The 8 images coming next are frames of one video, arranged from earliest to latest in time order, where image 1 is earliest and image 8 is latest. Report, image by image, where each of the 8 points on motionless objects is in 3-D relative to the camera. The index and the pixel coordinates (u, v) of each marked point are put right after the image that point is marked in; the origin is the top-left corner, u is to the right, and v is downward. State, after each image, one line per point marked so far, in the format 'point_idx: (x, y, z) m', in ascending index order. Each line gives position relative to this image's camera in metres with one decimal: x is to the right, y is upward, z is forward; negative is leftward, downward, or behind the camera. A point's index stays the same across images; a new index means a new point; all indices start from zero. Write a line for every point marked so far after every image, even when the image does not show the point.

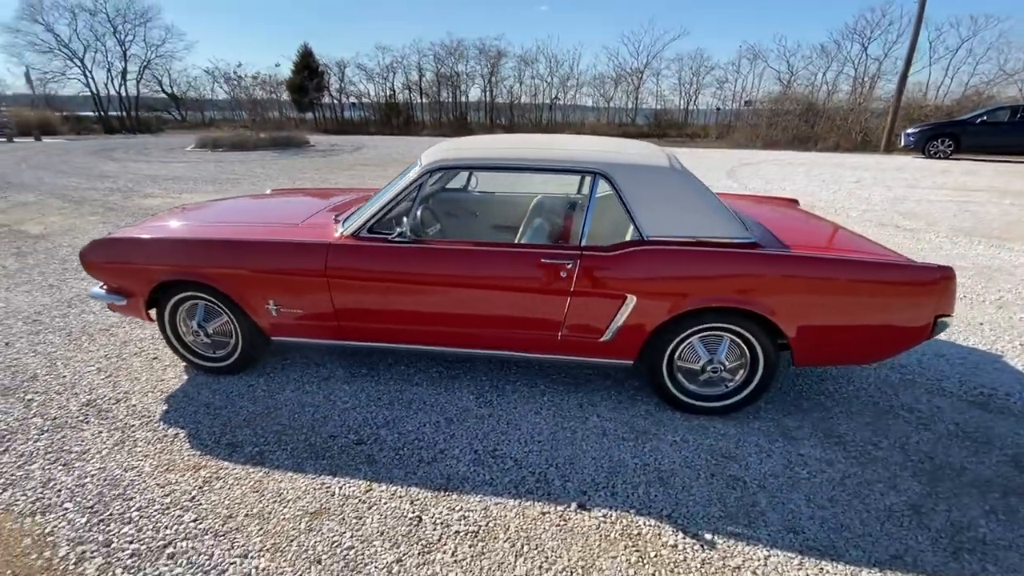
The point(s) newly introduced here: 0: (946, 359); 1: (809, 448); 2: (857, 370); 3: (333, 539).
0: (+2.9, -0.5, +3.3) m
1: (+1.5, -0.8, +2.4) m
2: (+2.2, -0.5, +3.1) m
3: (-0.7, -1.0, +1.9) m
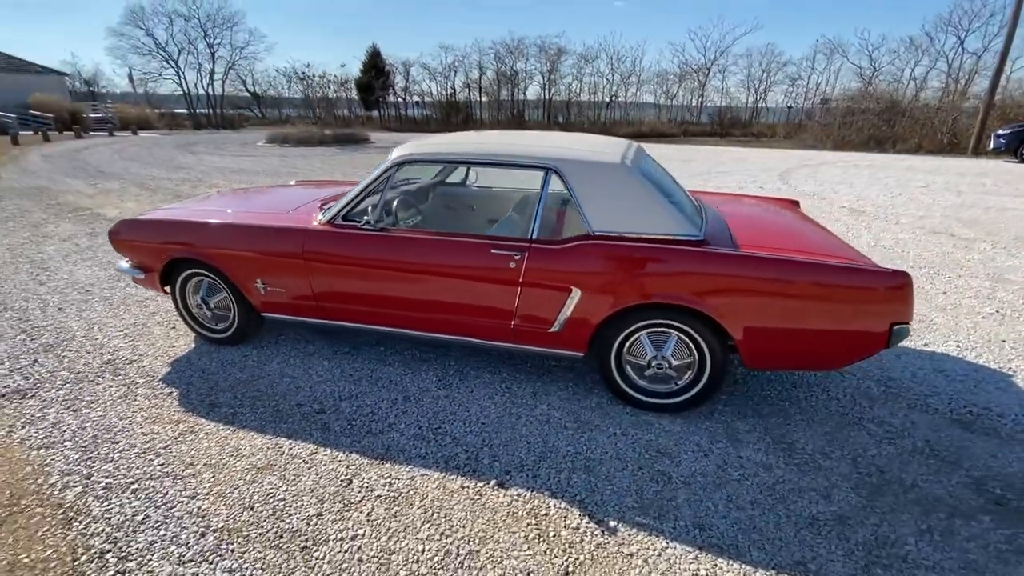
0: (+2.7, -0.6, +3.1) m
1: (+1.2, -0.8, +2.4) m
2: (+2.0, -0.6, +3.0) m
3: (-1.1, -0.9, +2.1) m
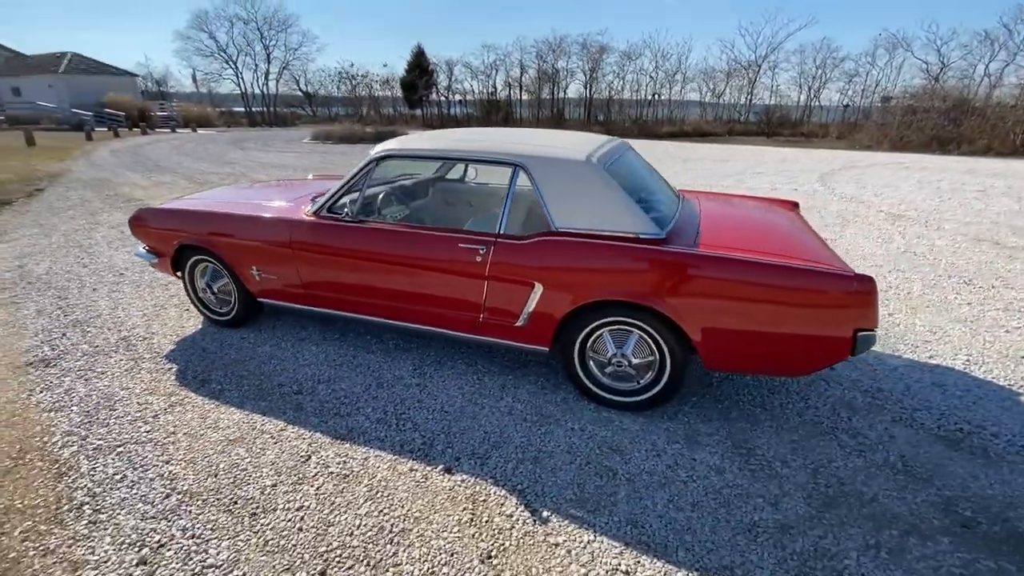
0: (+2.5, -0.6, +2.9) m
1: (+0.9, -0.8, +2.3) m
2: (+1.8, -0.6, +2.9) m
3: (-1.3, -0.8, +2.3) m
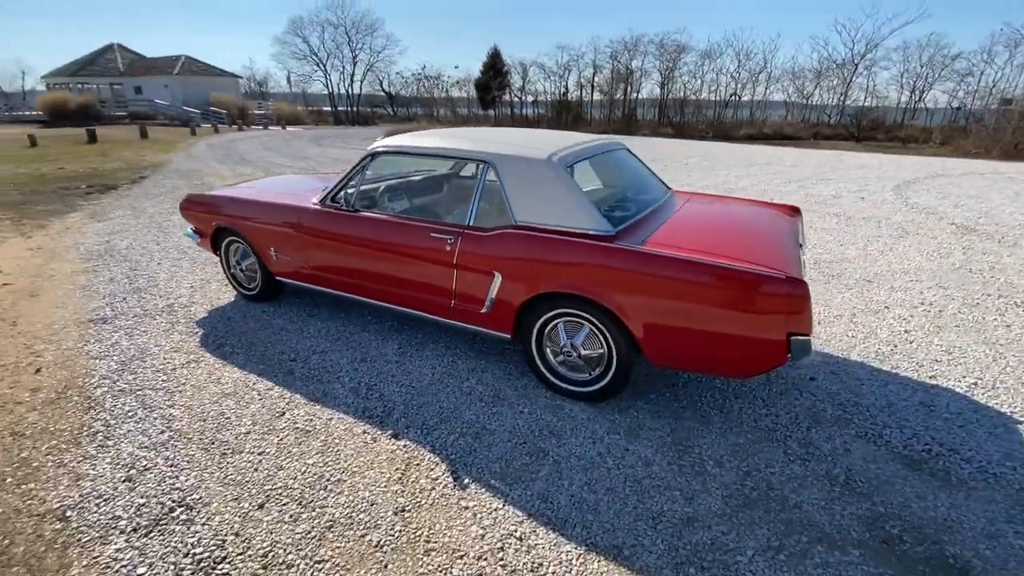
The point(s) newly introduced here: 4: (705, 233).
0: (+2.3, -0.7, +2.7) m
1: (+0.6, -0.8, +2.4) m
2: (+1.6, -0.6, +2.8) m
3: (-1.6, -0.7, +2.7) m
4: (+1.1, +0.3, +2.7) m
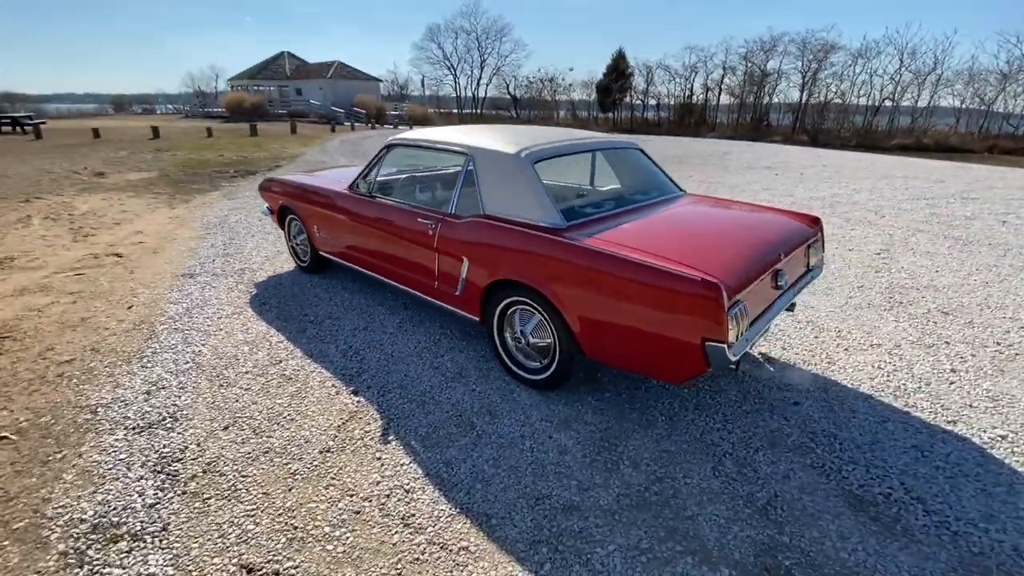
0: (+2.0, -0.8, +2.4) m
1: (+0.3, -0.8, +2.5) m
2: (+1.3, -0.7, +2.6) m
3: (-1.8, -0.4, +3.2) m
4: (+0.9, +0.3, +2.7) m
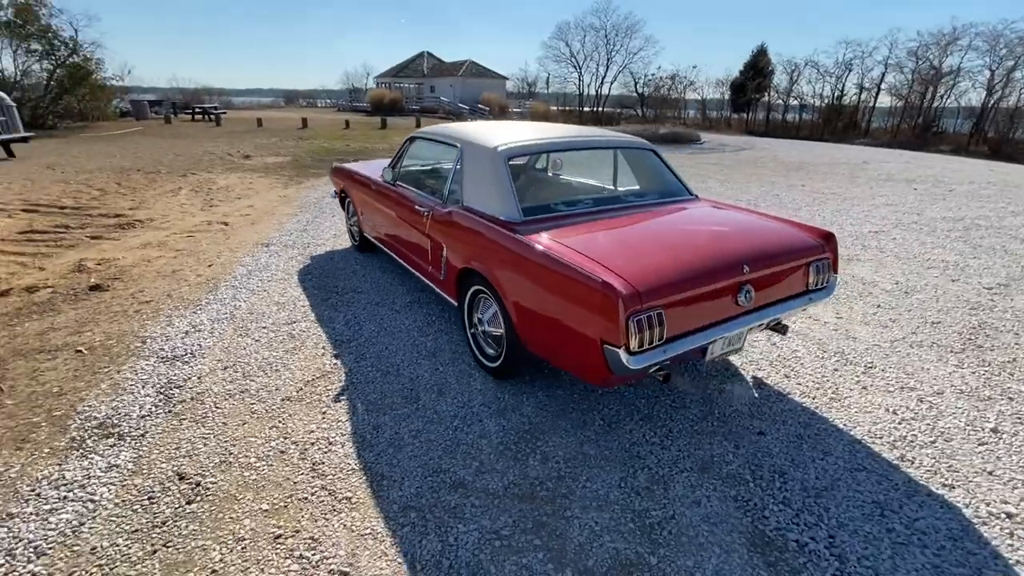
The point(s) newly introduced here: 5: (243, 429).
0: (+1.5, -0.9, +2.1) m
1: (-0.1, -0.7, +2.5) m
2: (+1.0, -0.8, +2.5) m
3: (-1.9, -0.2, +3.8) m
4: (+0.6, +0.3, +2.6) m
5: (-1.4, -0.7, +2.5) m
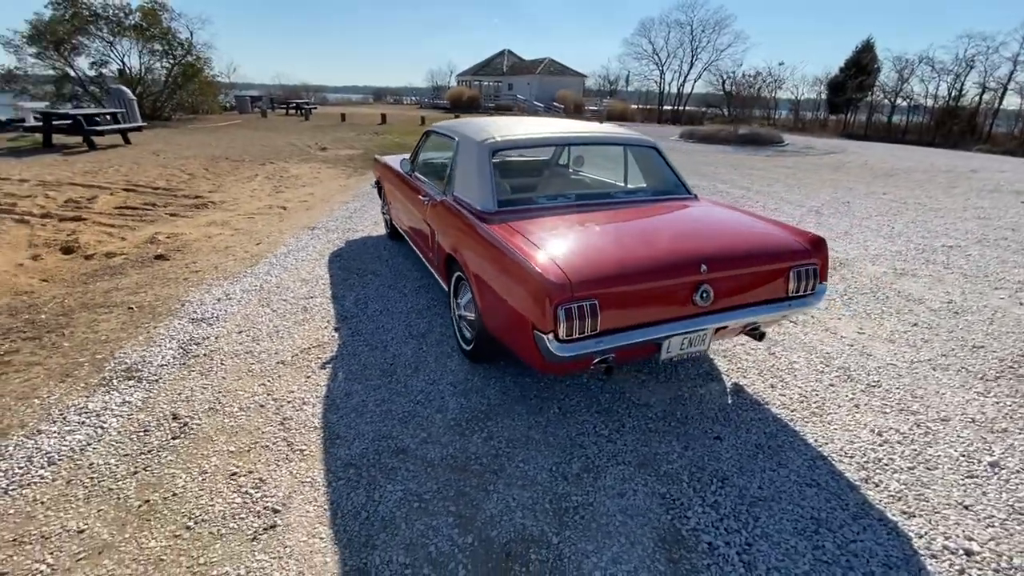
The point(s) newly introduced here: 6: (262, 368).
0: (+1.2, -1.0, +2.0) m
1: (-0.3, -0.6, +2.7) m
2: (+0.7, -0.8, +2.5) m
3: (-1.9, 0.0, +4.1) m
4: (+0.5, +0.3, +2.6) m
5: (-1.6, -0.6, +2.8) m
6: (-1.5, -0.5, +3.0) m
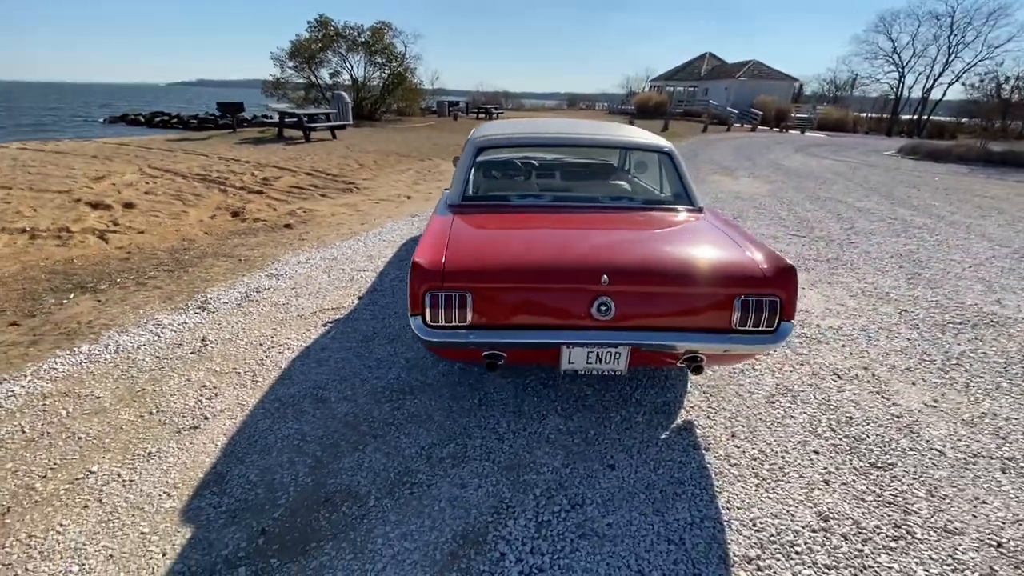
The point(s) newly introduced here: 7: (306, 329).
0: (+0.4, -1.0, +1.8) m
1: (-0.7, -0.5, +3.0) m
2: (+0.2, -0.8, +2.4) m
3: (-1.5, +0.3, +4.9) m
4: (+0.1, +0.3, +2.6) m
5: (-1.8, -0.3, +3.5) m
6: (-1.7, -0.2, +3.6) m
7: (-1.4, -0.3, +3.5) m
